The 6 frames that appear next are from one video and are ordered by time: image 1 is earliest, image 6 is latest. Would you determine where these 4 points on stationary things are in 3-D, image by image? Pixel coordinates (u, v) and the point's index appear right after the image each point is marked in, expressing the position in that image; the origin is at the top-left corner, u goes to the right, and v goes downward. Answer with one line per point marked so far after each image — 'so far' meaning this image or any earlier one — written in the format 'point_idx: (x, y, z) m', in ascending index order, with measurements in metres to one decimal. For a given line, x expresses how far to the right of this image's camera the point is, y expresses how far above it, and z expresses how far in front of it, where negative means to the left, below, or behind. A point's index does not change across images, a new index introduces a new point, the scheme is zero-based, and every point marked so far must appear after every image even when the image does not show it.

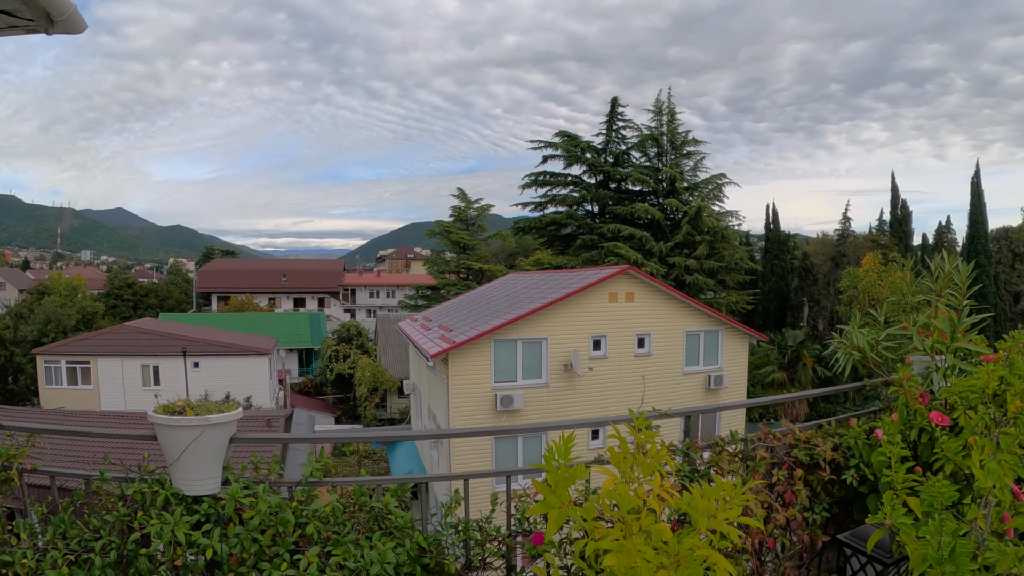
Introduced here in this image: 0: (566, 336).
0: (+0.8, -0.9, +11.4) m
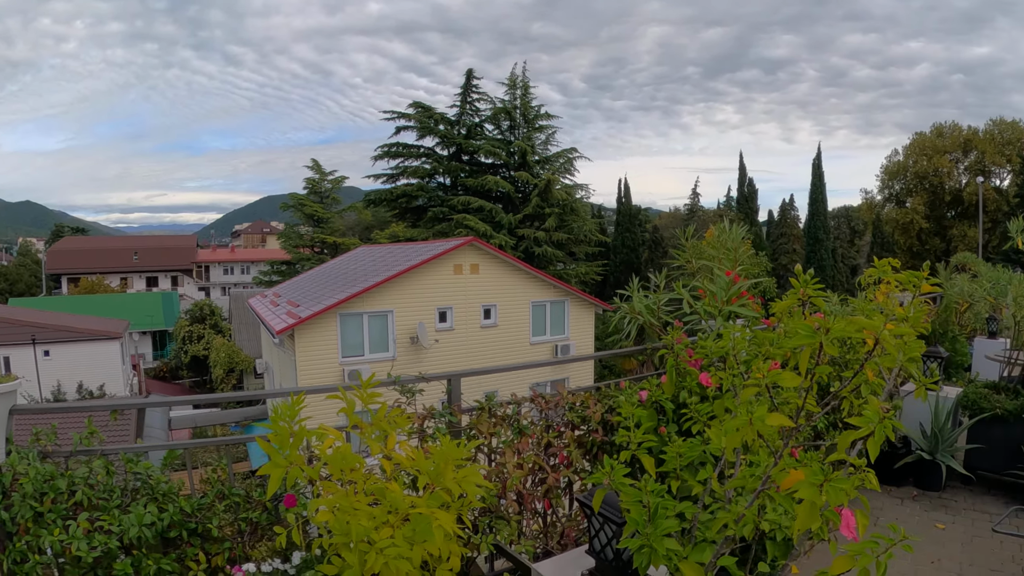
0: (-2.2, -0.4, +11.3) m
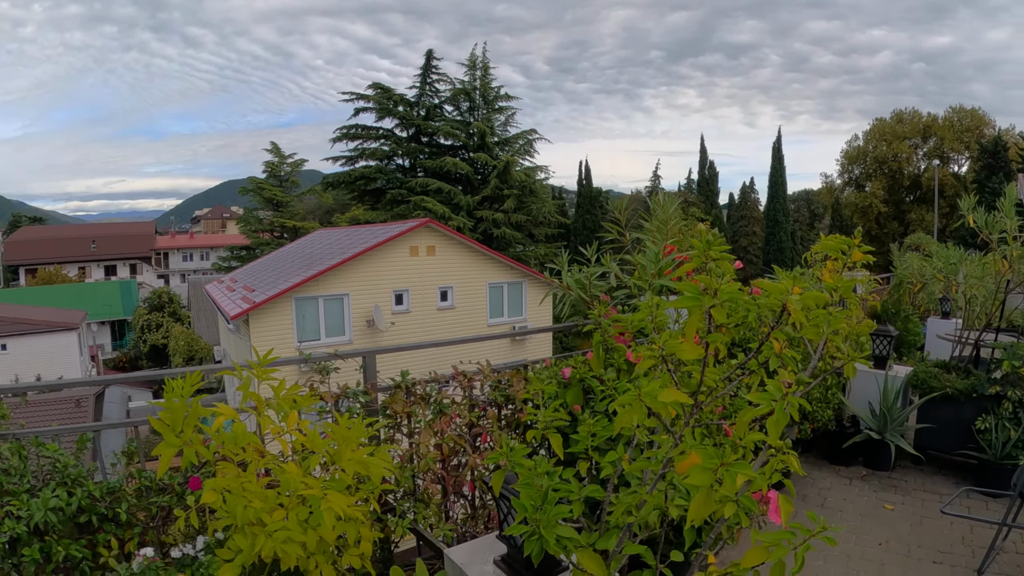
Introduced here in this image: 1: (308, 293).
0: (-3.0, -0.1, +11.1) m
1: (-3.7, -0.1, +9.8) m
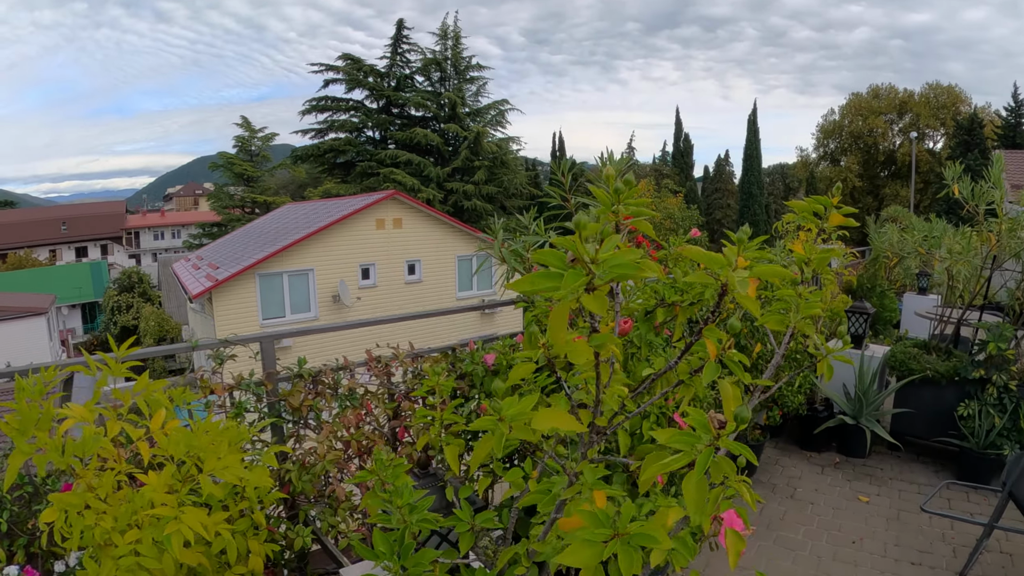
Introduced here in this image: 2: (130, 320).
0: (-3.5, +0.4, +10.8) m
1: (-4.2, +0.3, +9.4) m
2: (-14.0, -1.2, +19.6) m
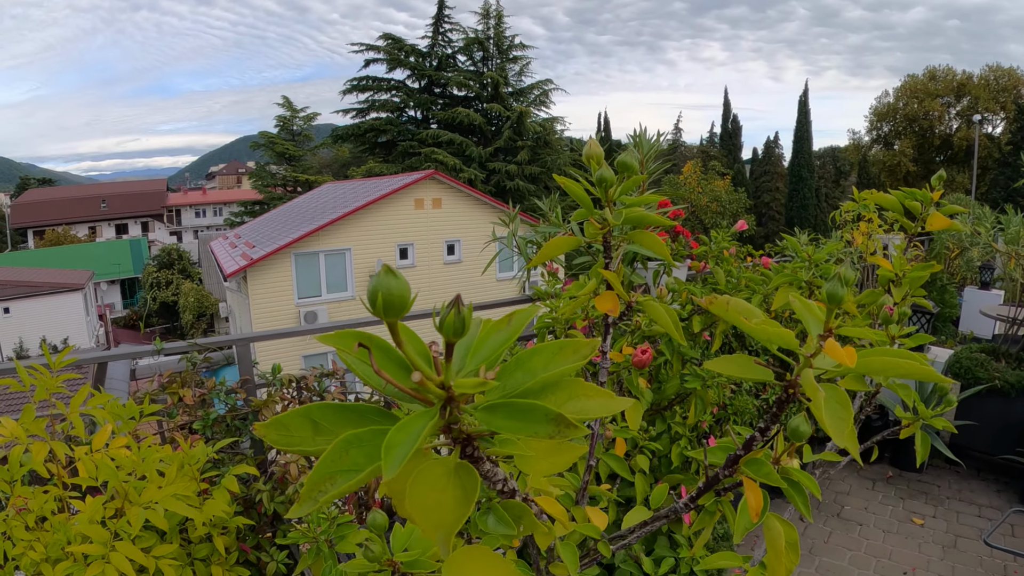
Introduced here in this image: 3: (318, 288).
0: (-2.8, +0.8, +10.9) m
1: (-3.6, +0.6, +9.6) m
2: (-12.8, -0.3, +20.3) m
3: (-3.5, -0.1, +9.8) m
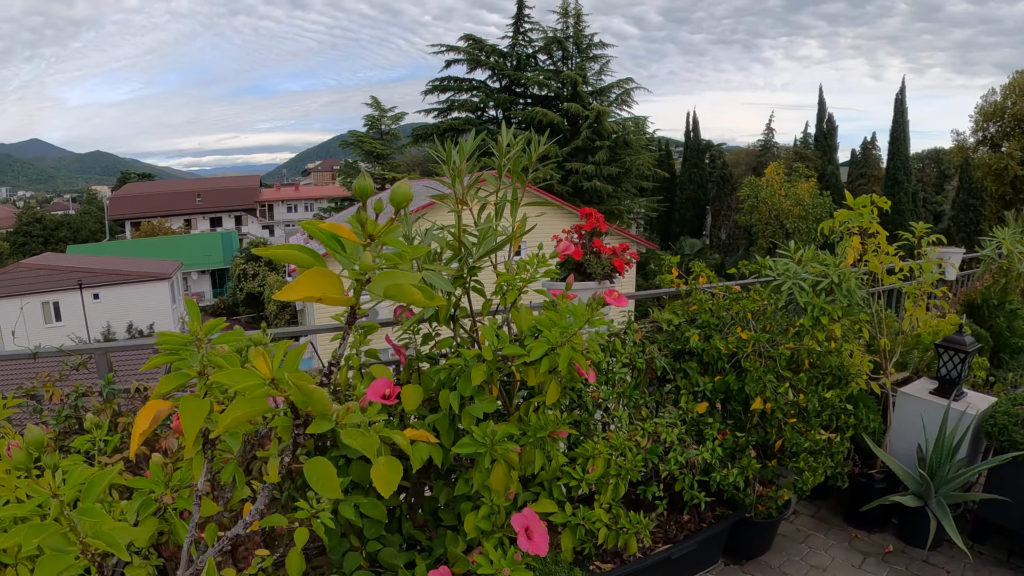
0: (-1.8, +0.8, +11.1) m
1: (-2.7, +0.7, +9.8) m
2: (-10.7, +0.1, +21.6) m
3: (-2.6, 0.0, +10.1) m
